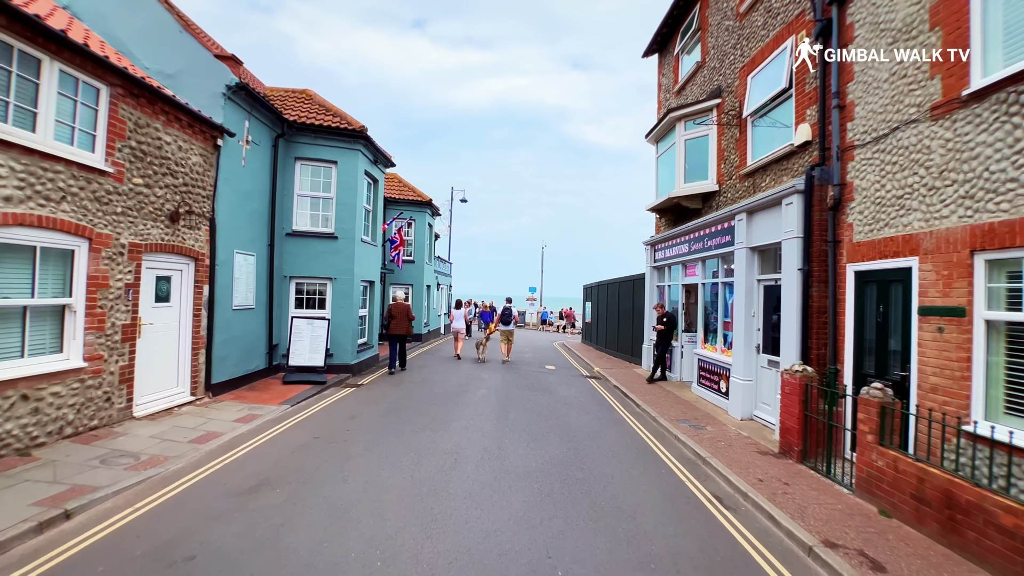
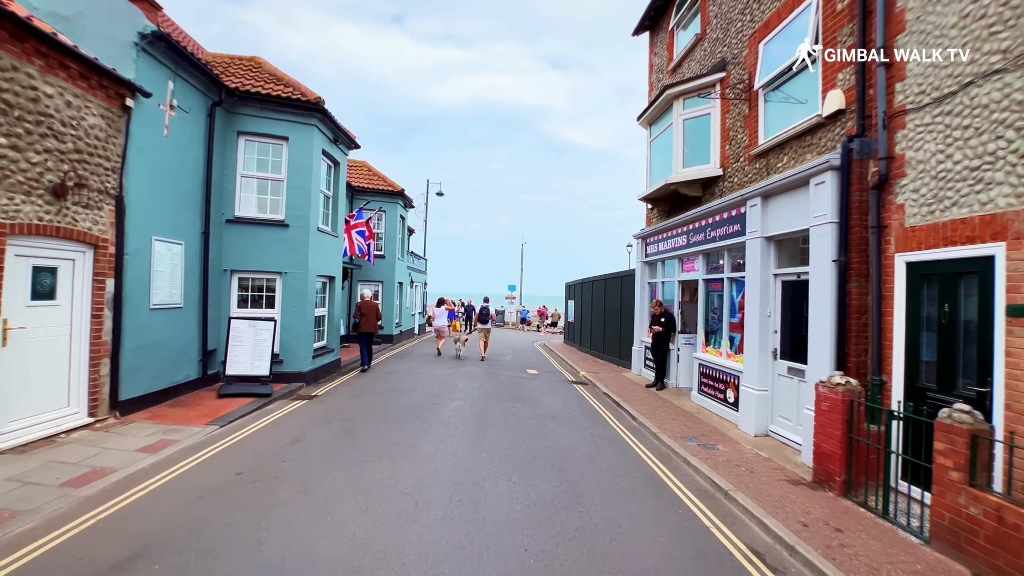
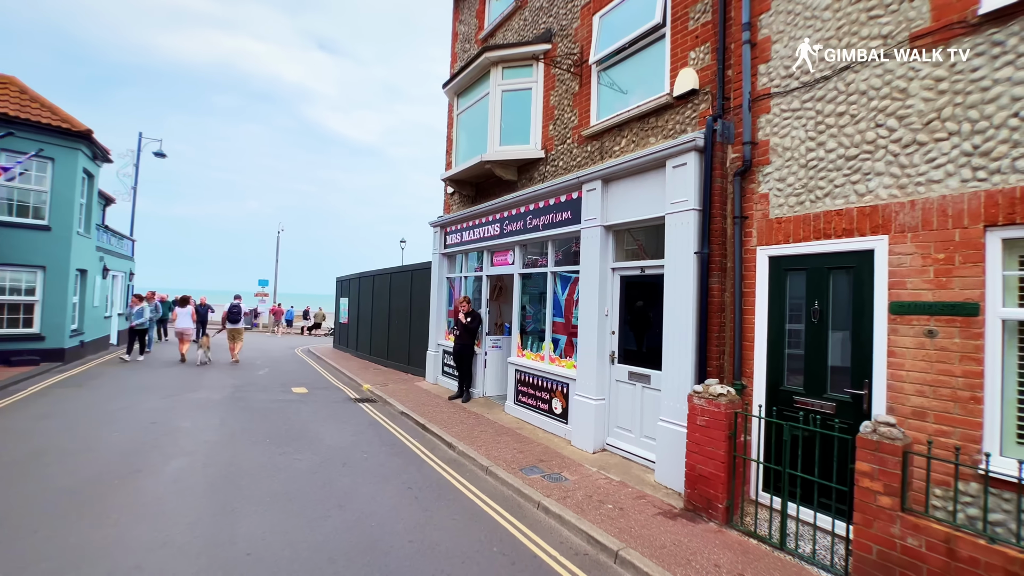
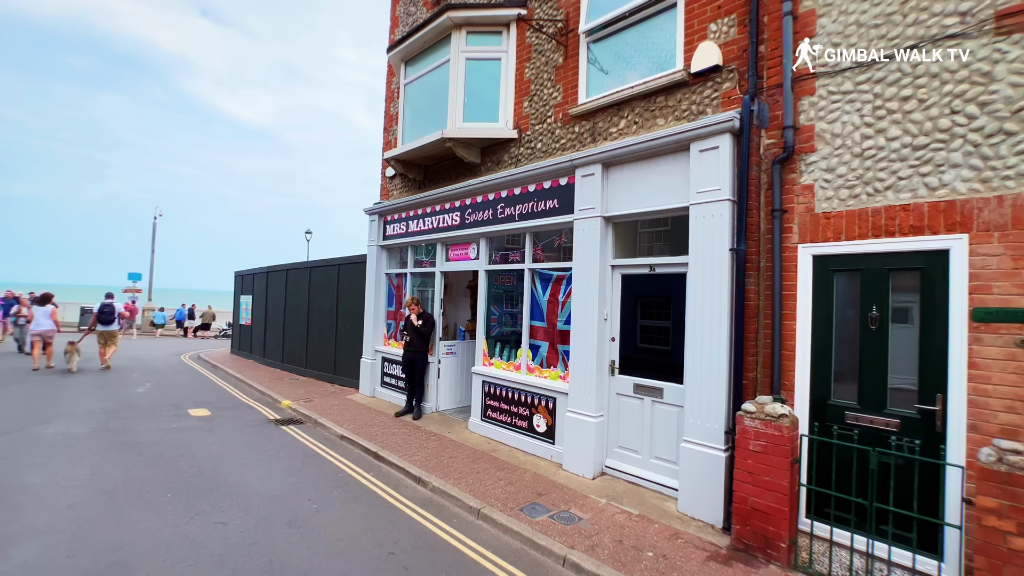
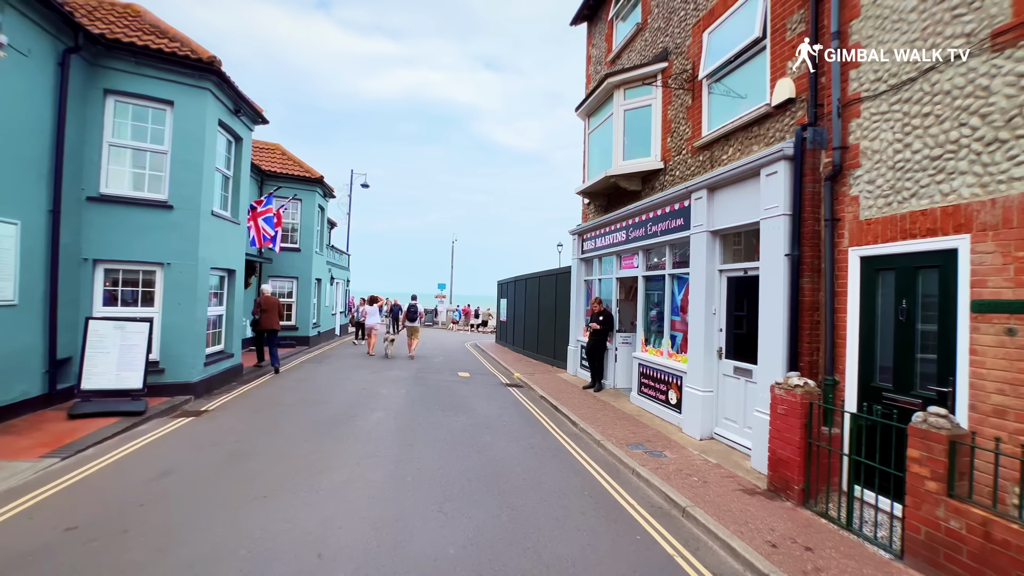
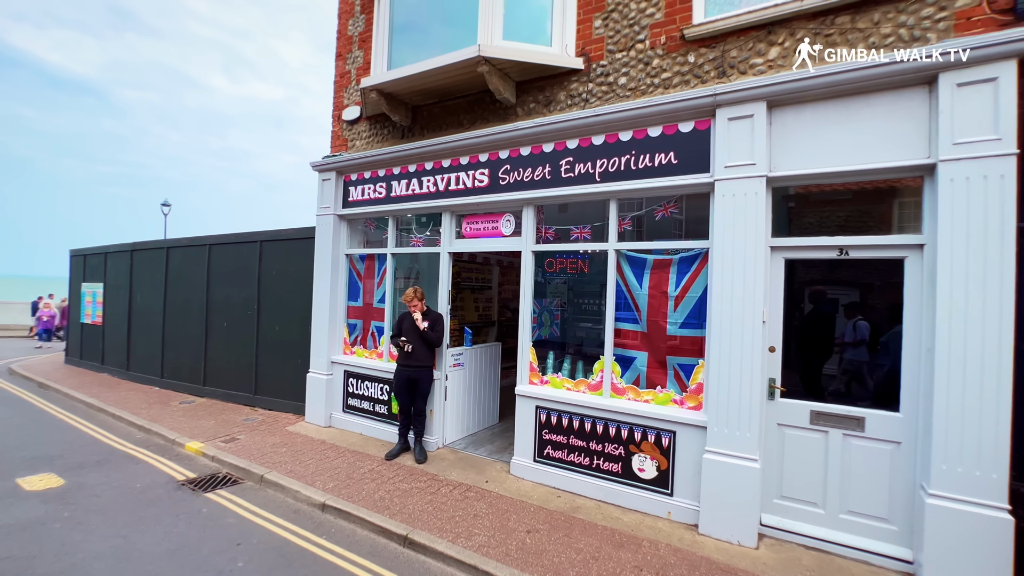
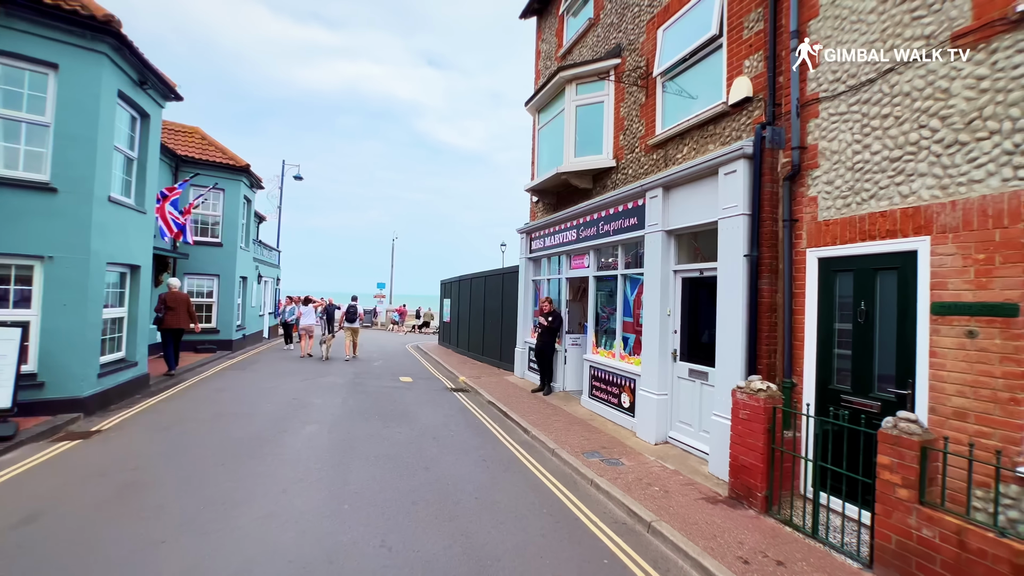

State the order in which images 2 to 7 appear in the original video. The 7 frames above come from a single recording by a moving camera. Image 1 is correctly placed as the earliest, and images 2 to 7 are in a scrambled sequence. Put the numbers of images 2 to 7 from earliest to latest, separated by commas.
2, 5, 7, 3, 4, 6
